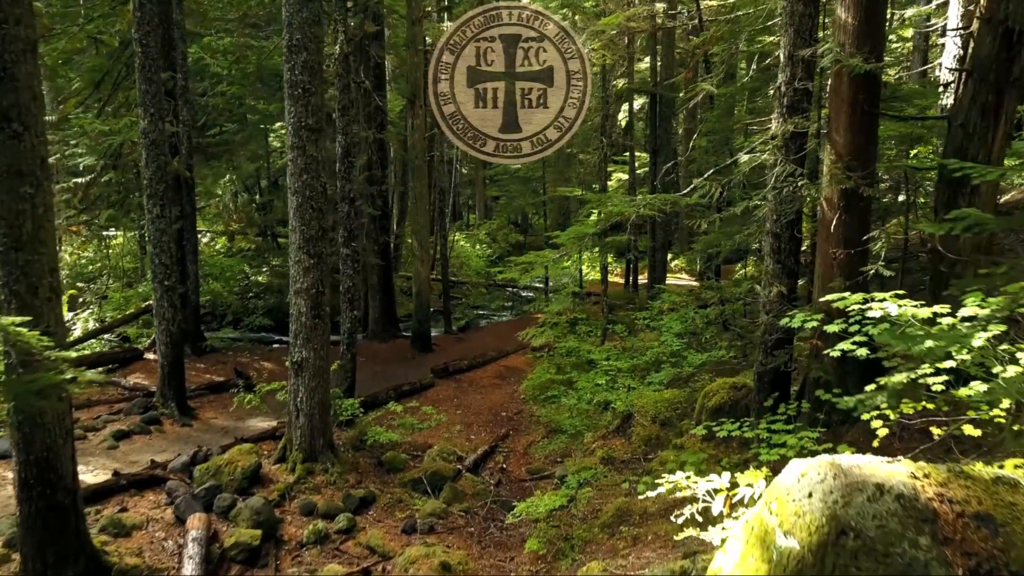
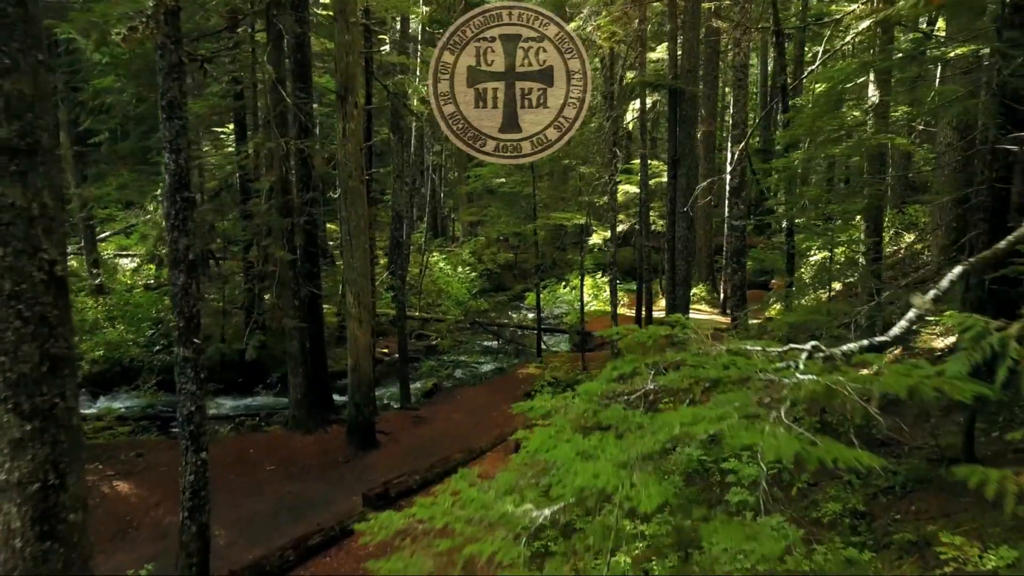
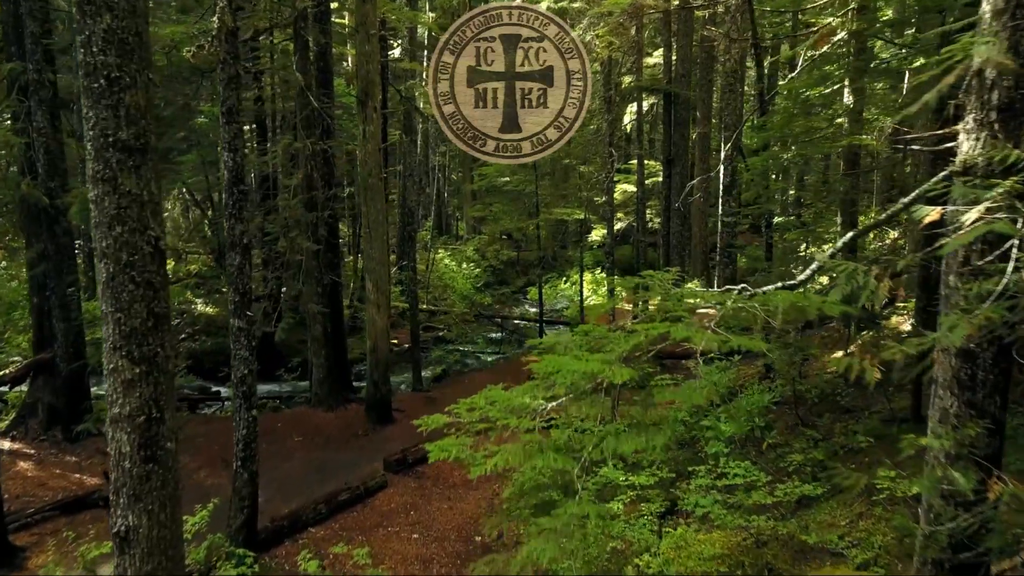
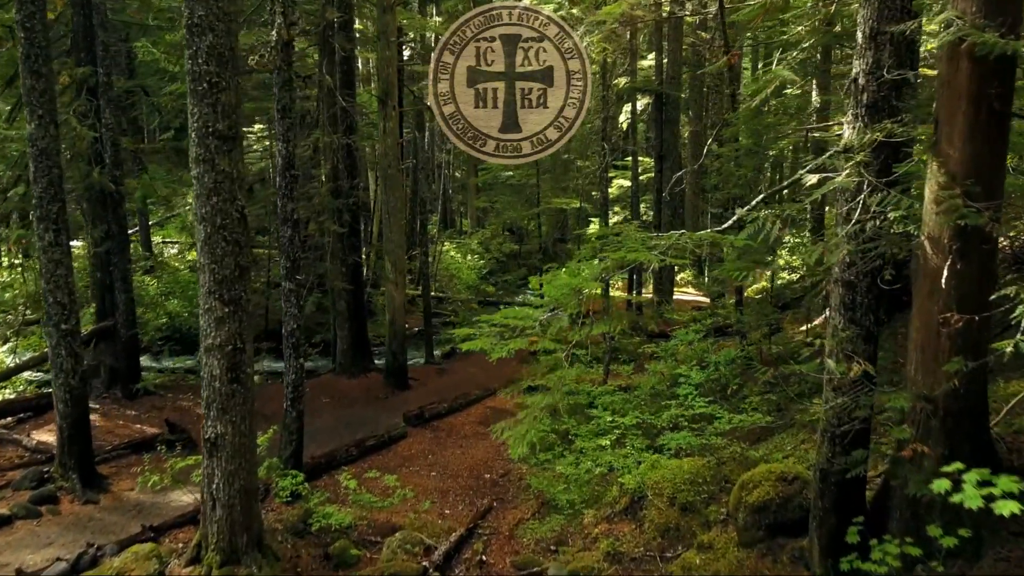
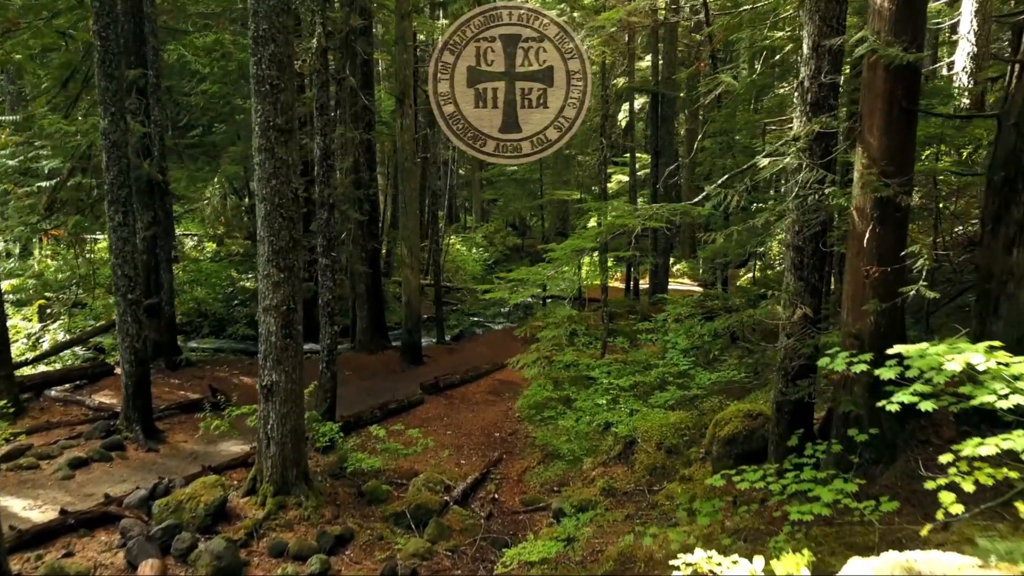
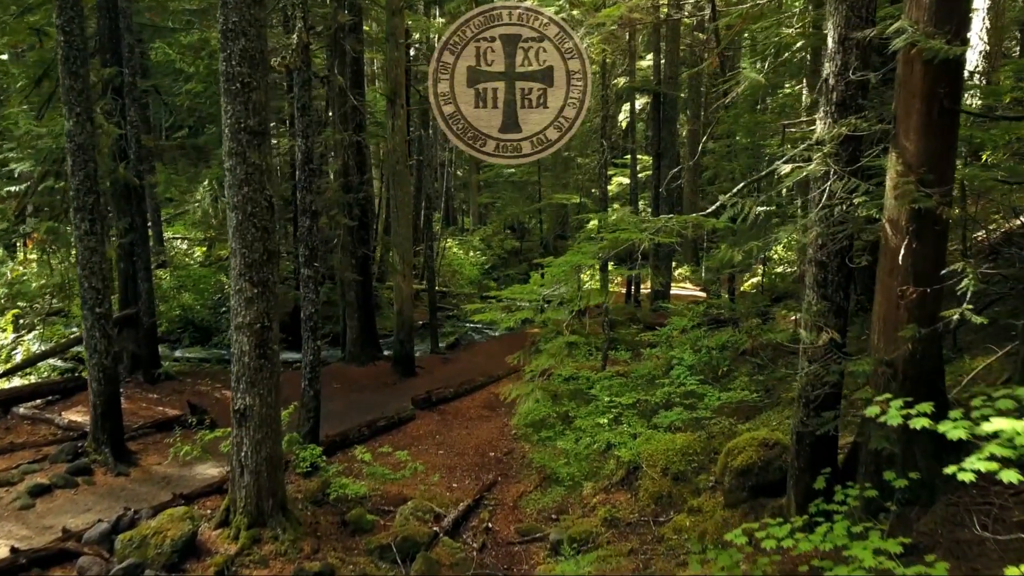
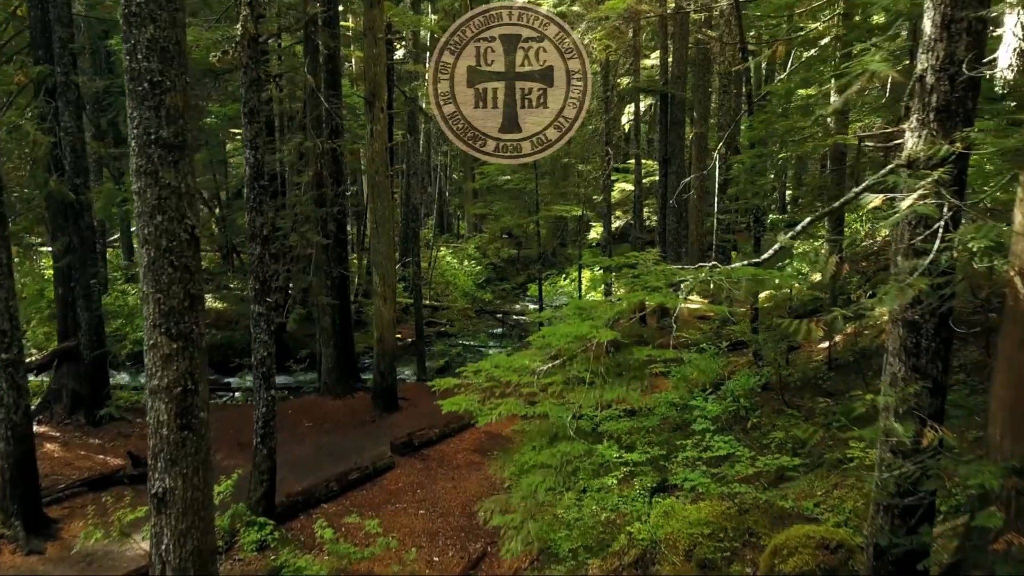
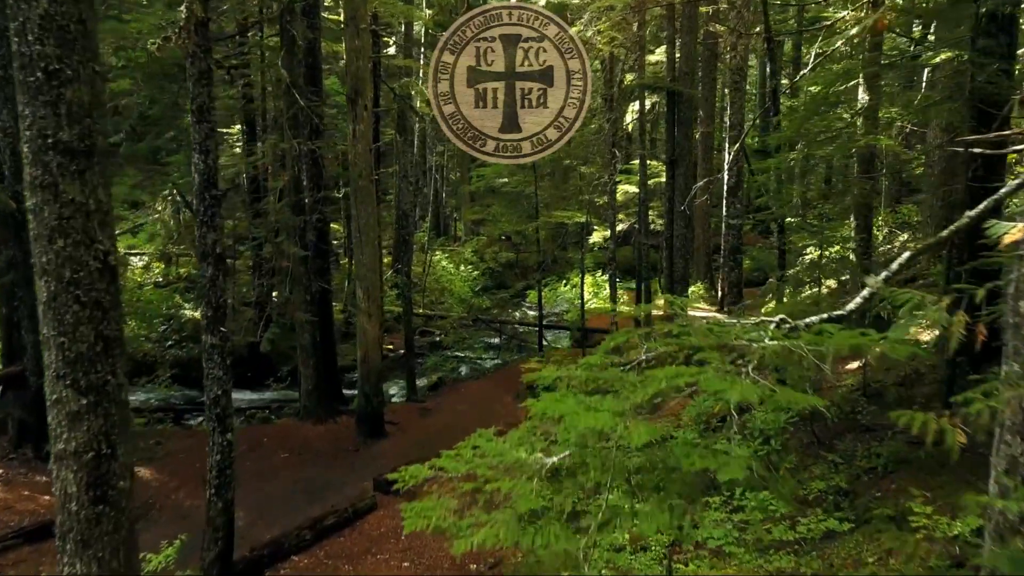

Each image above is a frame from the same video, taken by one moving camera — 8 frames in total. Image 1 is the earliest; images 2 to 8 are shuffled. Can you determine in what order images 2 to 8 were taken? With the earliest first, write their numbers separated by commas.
5, 6, 4, 7, 3, 8, 2
